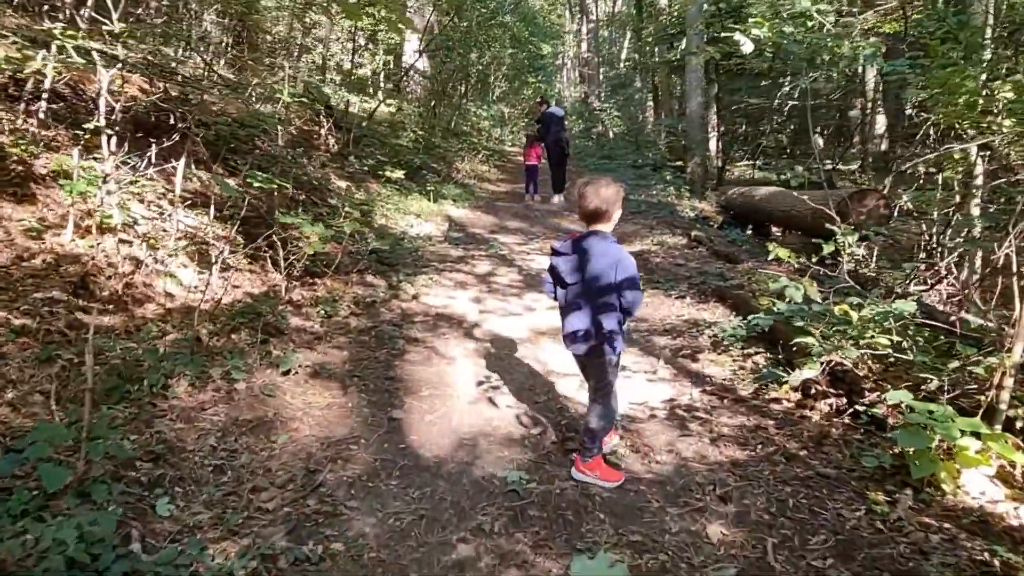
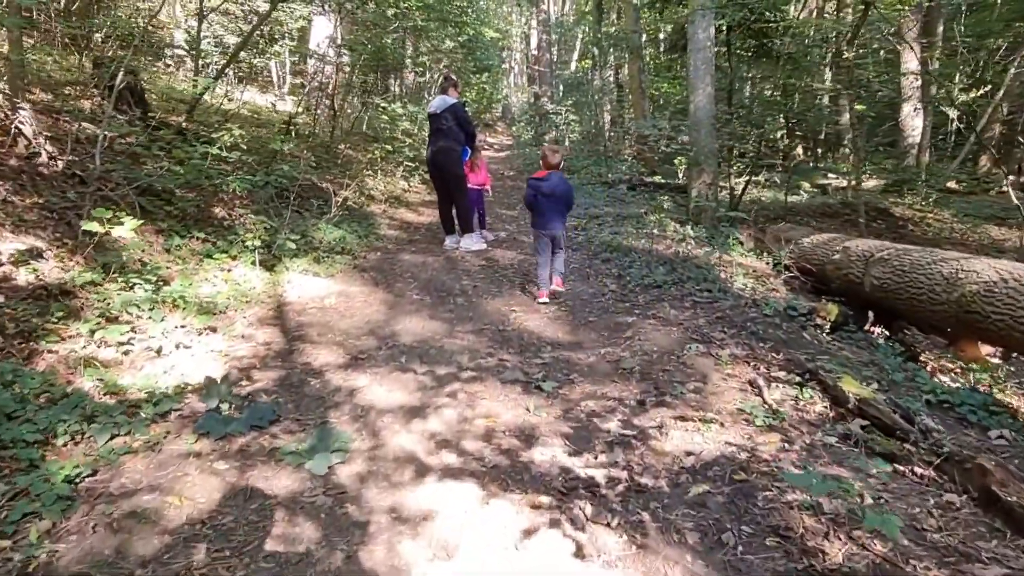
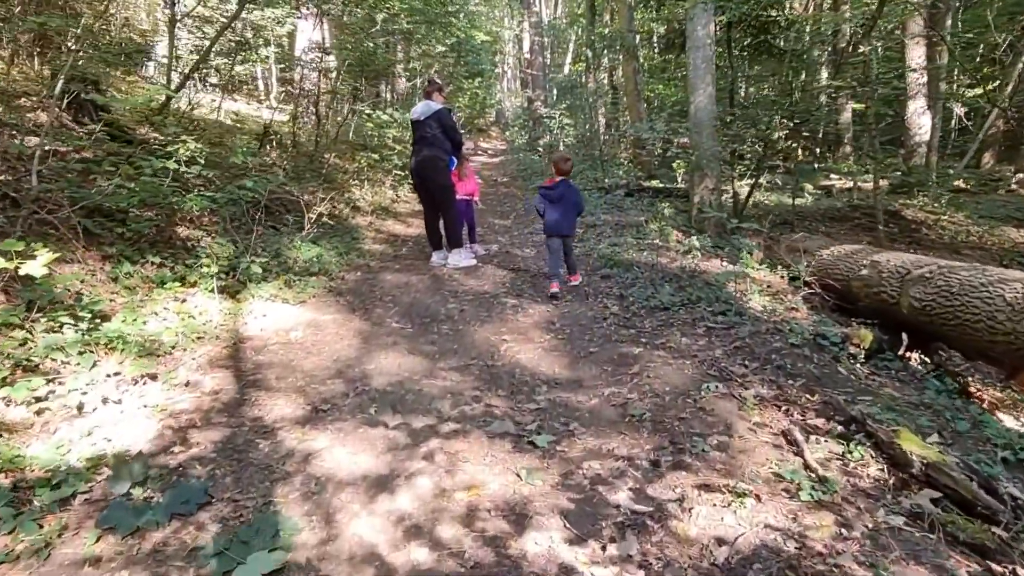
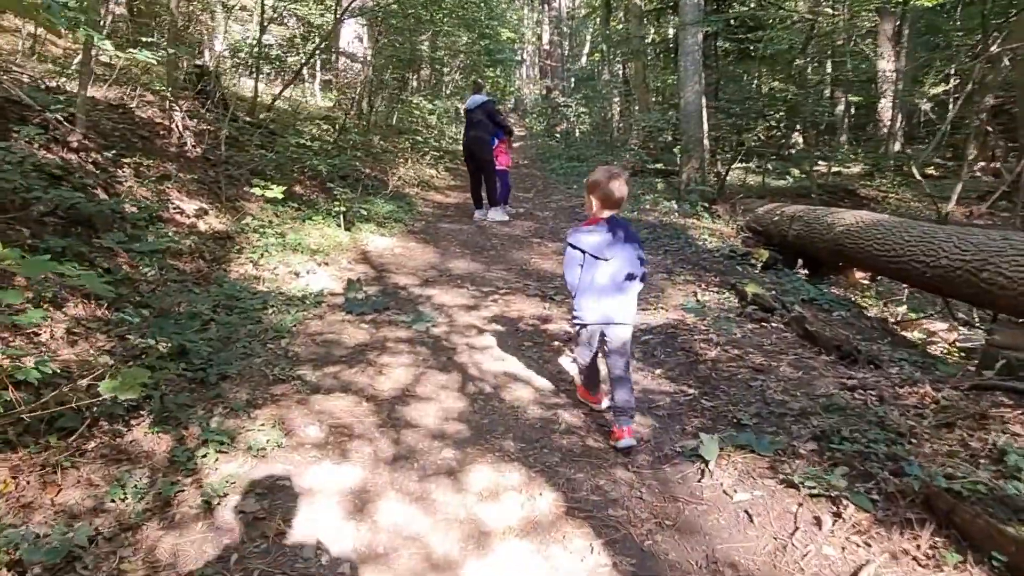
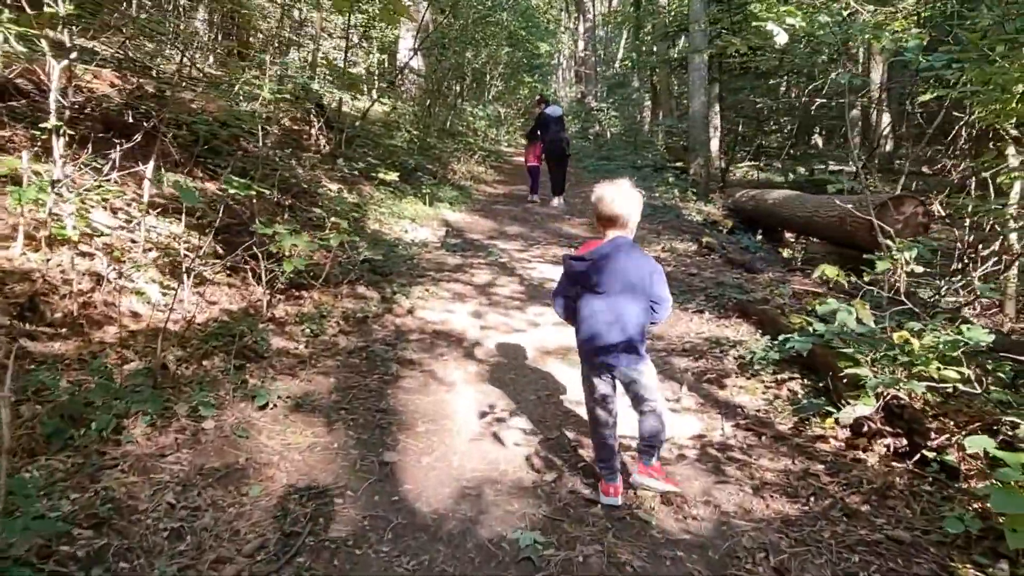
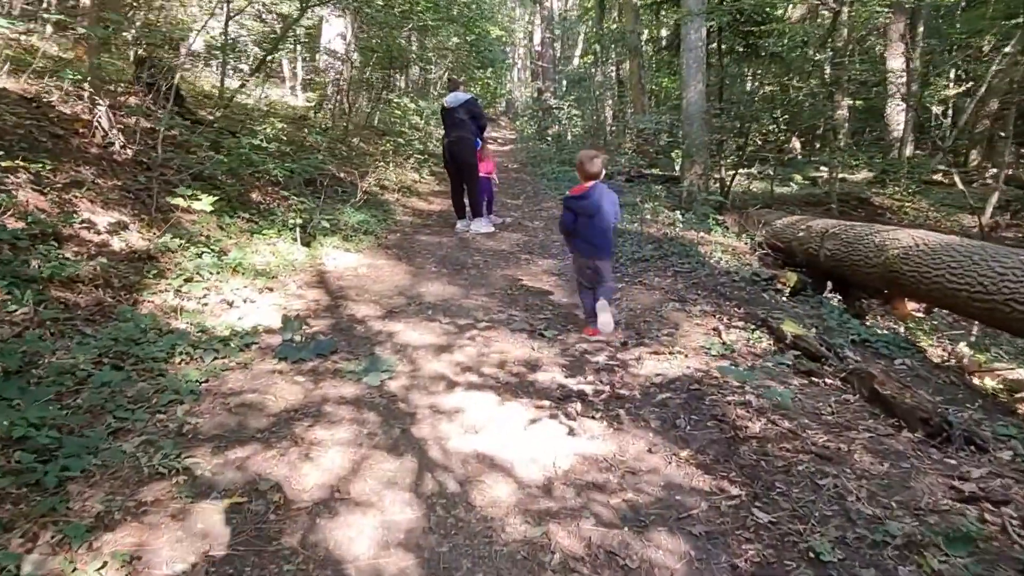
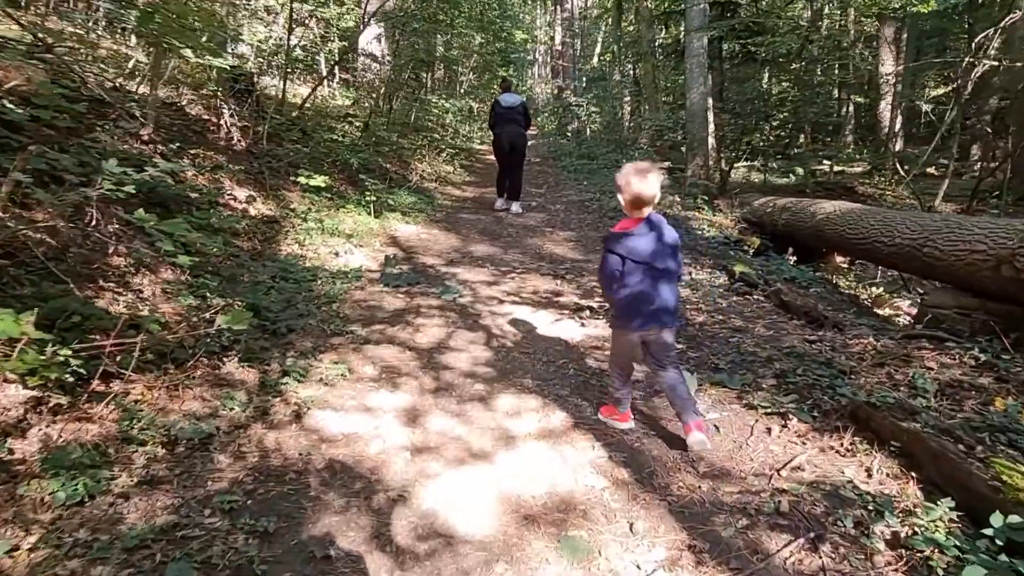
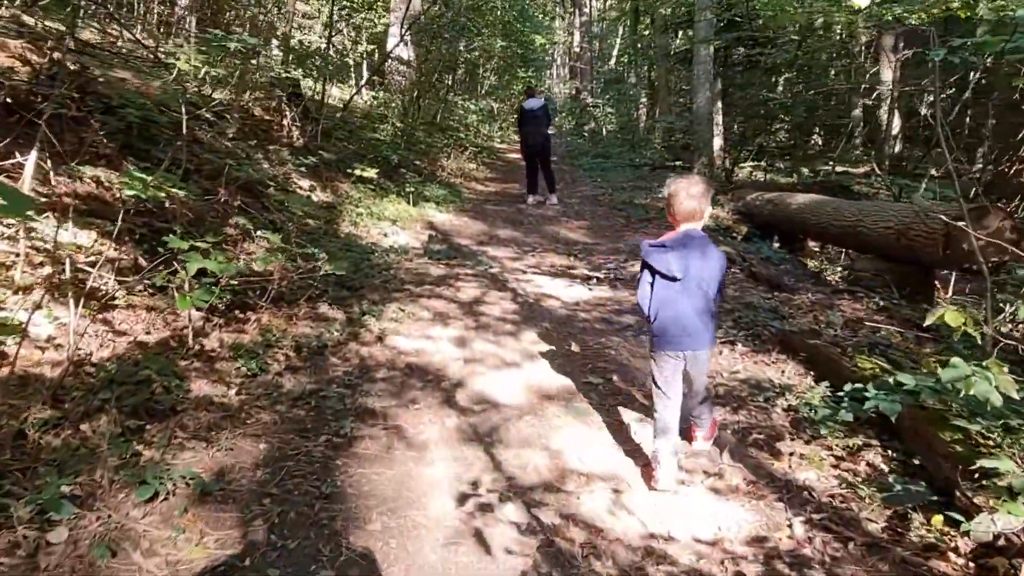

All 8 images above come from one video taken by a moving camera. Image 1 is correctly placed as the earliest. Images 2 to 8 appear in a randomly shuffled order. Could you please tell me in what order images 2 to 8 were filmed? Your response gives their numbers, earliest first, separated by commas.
5, 8, 7, 4, 6, 2, 3
